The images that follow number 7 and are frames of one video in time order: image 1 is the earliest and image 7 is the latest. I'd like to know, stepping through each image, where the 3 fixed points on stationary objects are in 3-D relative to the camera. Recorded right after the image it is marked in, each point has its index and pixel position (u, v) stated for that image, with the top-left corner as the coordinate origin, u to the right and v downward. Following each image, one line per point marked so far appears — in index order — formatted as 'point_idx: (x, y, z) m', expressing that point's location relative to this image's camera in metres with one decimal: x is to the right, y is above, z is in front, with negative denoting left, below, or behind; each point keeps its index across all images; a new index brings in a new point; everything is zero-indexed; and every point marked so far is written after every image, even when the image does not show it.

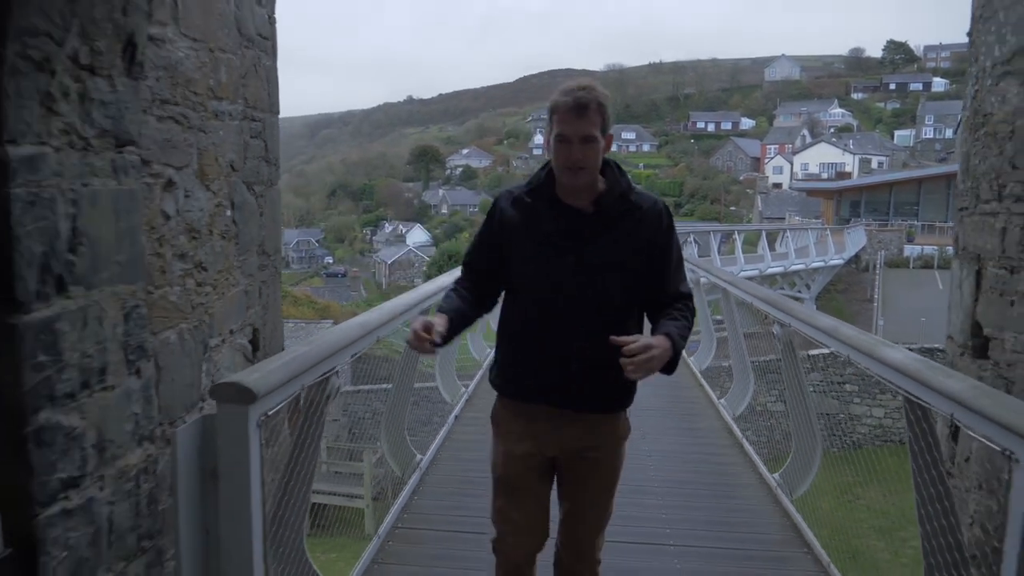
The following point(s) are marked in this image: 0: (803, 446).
0: (+1.5, -0.8, +3.9) m
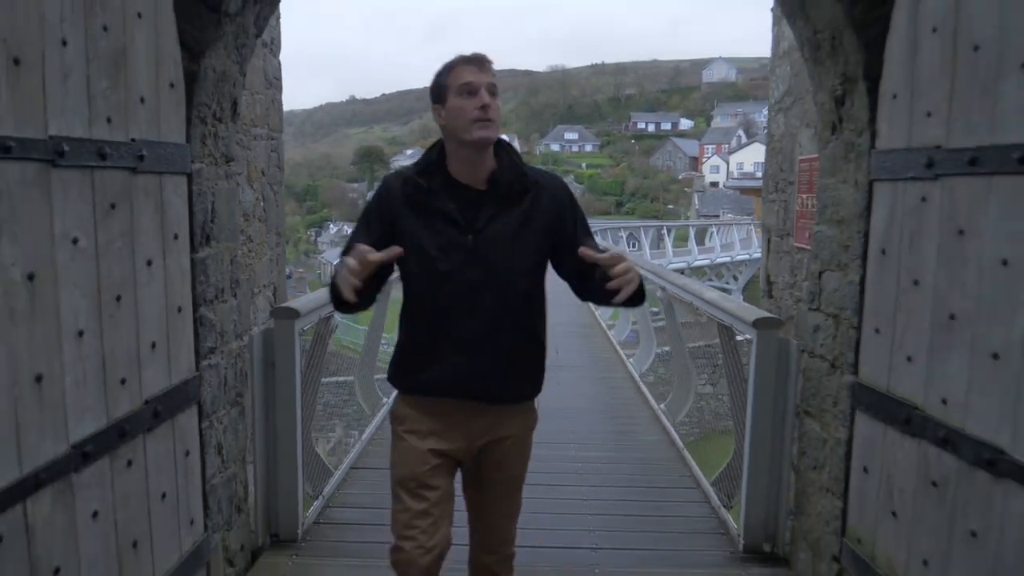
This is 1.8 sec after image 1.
0: (+1.2, -0.6, +5.3) m
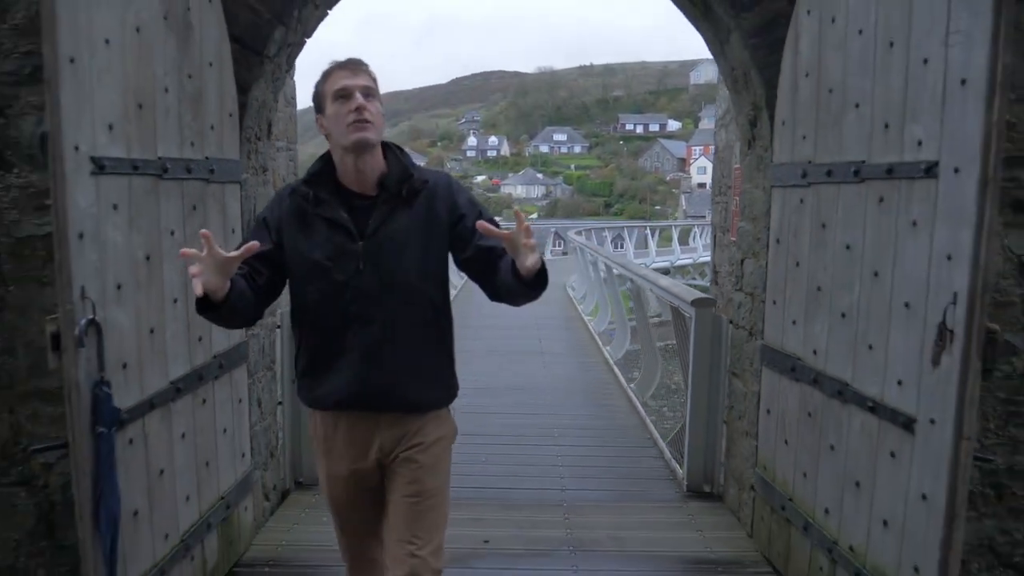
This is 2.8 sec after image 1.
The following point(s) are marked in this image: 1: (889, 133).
0: (+1.1, -0.6, +6.0) m
1: (+1.2, +0.5, +2.4) m
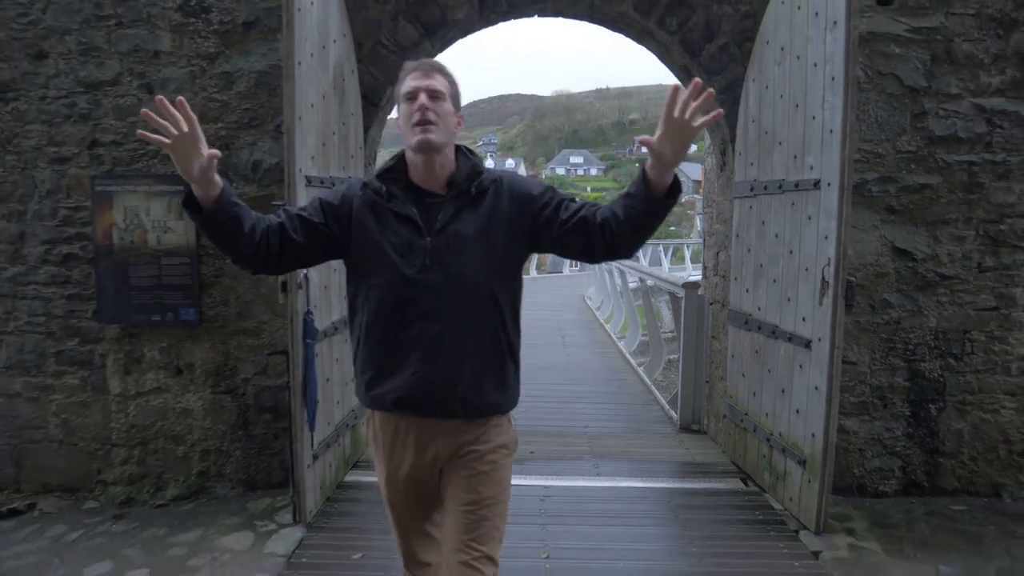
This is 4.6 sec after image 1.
0: (+1.3, -0.5, +7.4) m
1: (+1.4, +0.6, +3.9) m
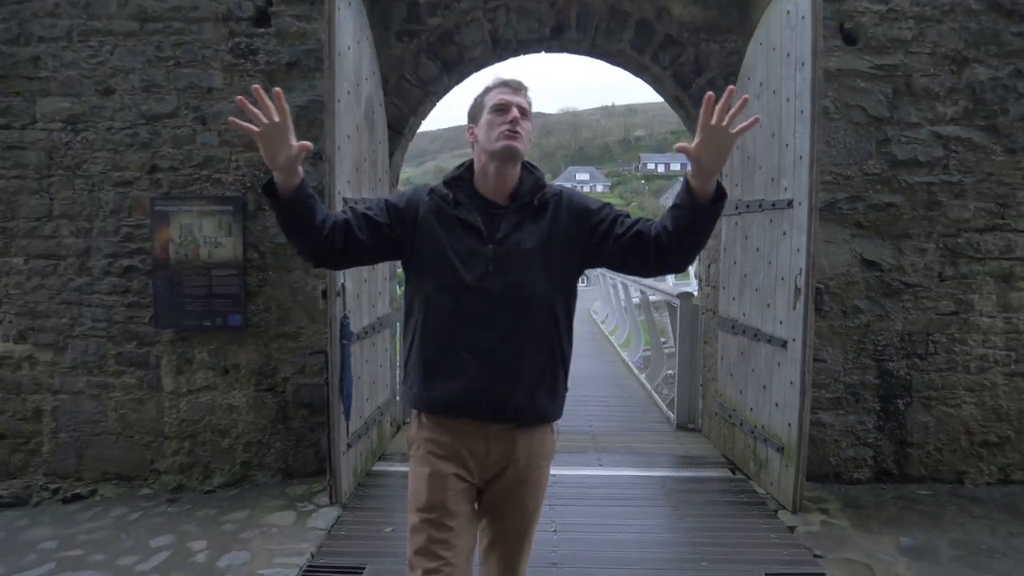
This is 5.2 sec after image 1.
0: (+1.4, -0.6, +7.9) m
1: (+1.4, +0.6, +4.4) m
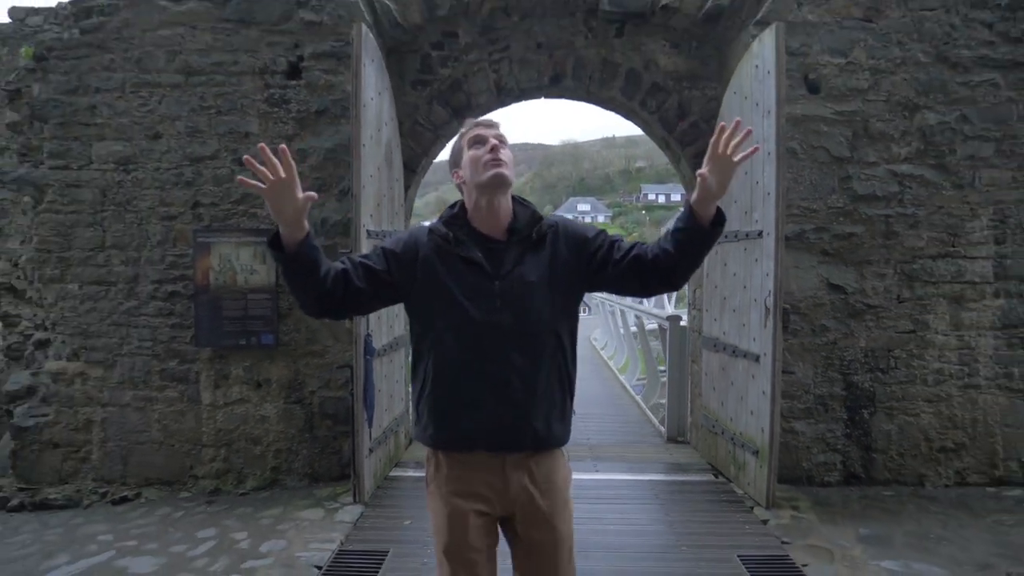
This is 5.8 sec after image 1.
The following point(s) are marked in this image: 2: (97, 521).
0: (+1.5, -0.9, +8.4) m
1: (+1.5, +0.5, +5.0) m
2: (-2.6, -1.5, +4.9) m
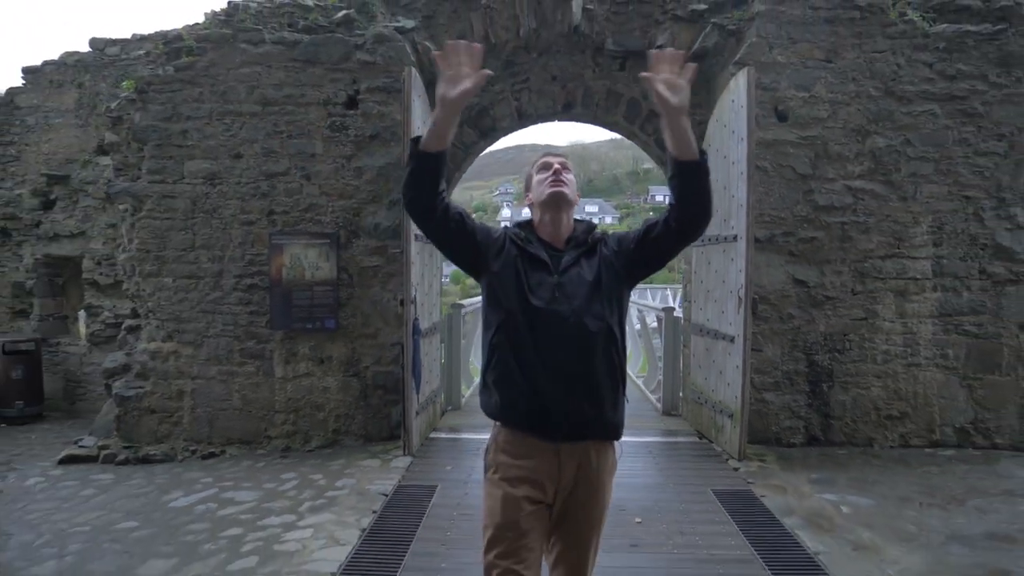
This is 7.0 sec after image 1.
0: (+1.7, -0.9, +9.5) m
1: (+1.6, +0.5, +6.0) m
2: (-2.4, -1.4, +6.1) m
